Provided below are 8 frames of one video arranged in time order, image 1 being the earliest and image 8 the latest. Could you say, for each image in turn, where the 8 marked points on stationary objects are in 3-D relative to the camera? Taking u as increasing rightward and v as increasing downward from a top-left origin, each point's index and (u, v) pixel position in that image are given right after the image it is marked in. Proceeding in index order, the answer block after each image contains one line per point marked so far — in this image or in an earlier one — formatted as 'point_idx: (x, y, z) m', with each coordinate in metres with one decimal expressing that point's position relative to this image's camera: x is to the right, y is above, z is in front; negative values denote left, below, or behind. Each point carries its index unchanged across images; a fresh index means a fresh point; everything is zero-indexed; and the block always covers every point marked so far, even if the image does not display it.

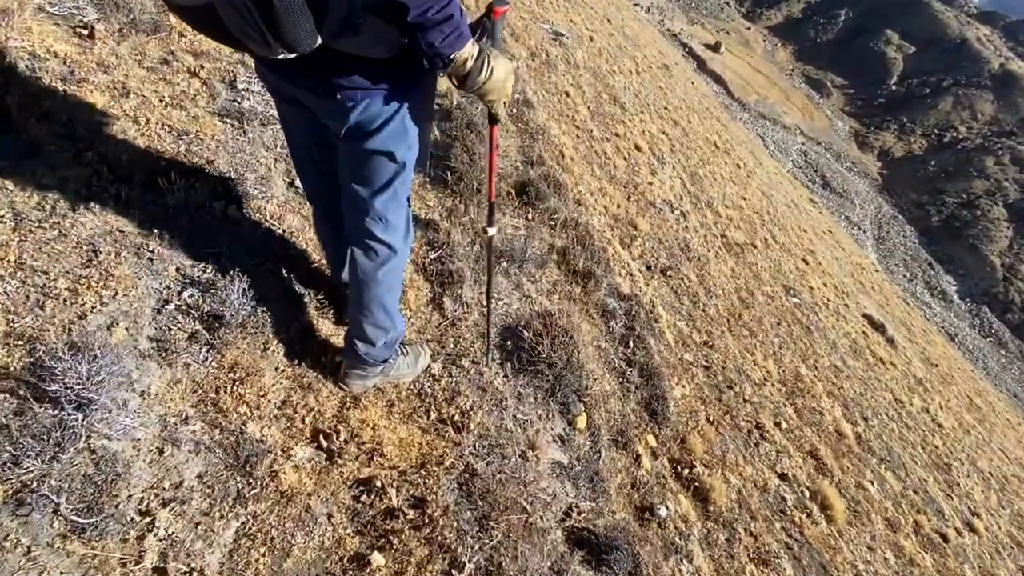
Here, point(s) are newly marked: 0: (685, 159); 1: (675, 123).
0: (+3.5, +2.5, +10.5) m
1: (+3.9, +4.2, +13.0) m
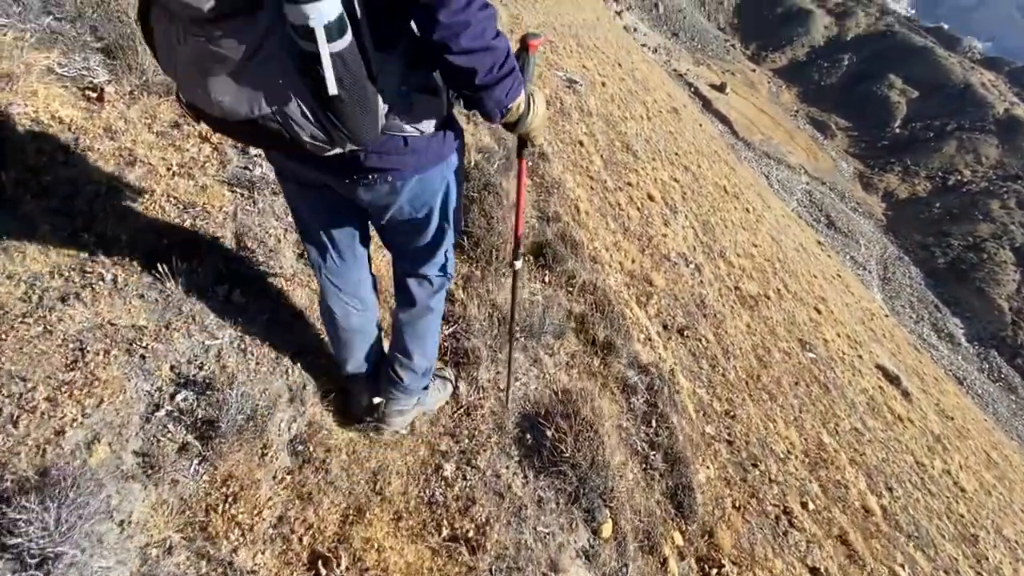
0: (+3.7, +1.6, +10.4) m
1: (+4.2, +3.1, +13.0) m
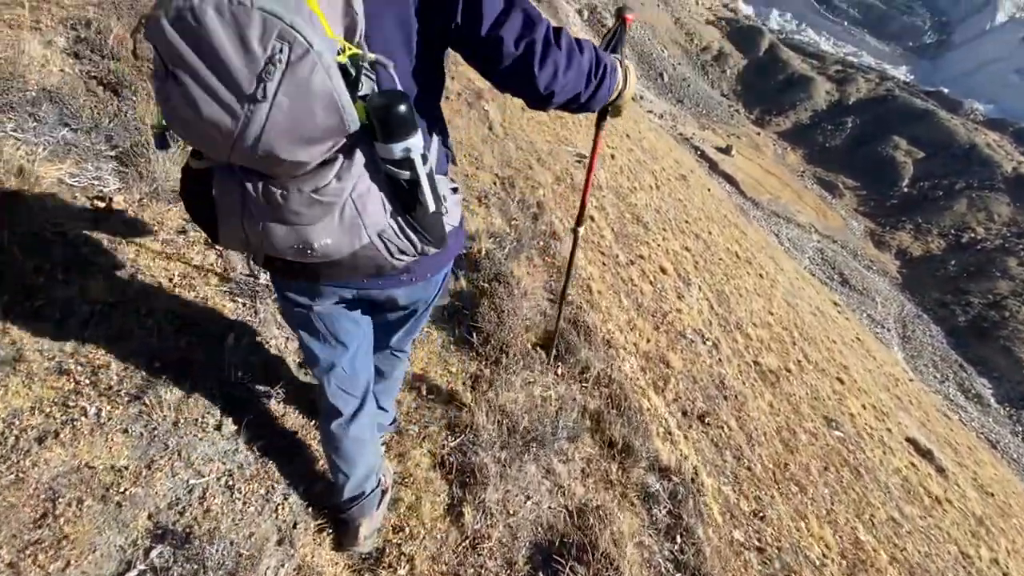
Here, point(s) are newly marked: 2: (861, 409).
0: (+3.9, +0.2, +10.3) m
1: (+4.5, +1.4, +13.0) m
2: (+7.7, -2.7, +11.6) m
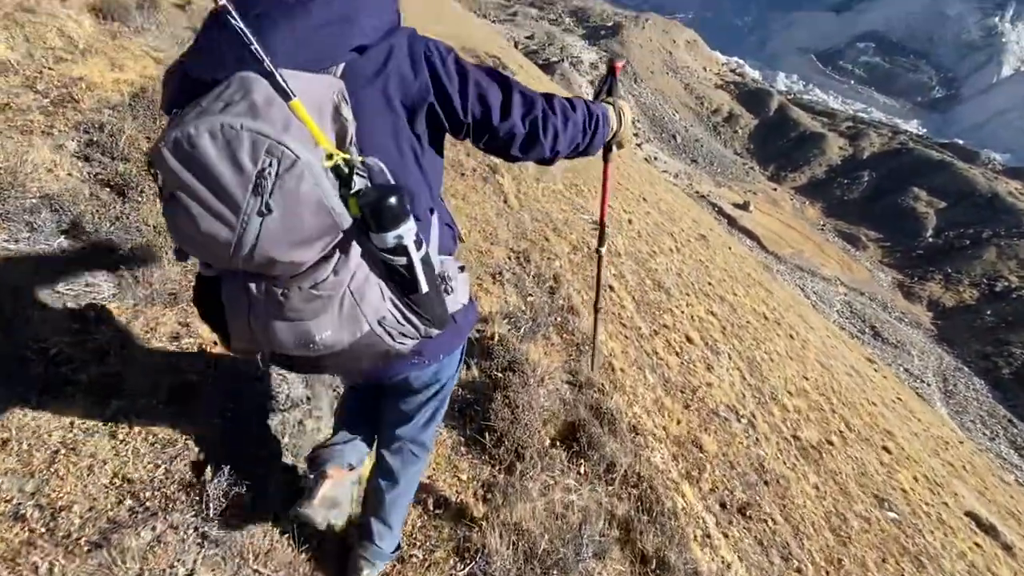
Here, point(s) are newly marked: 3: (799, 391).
0: (+4.3, -1.0, +9.9) m
1: (+4.9, -0.1, +12.7) m
2: (+8.2, -4.0, +10.7) m
3: (+5.6, -2.0, +10.3) m
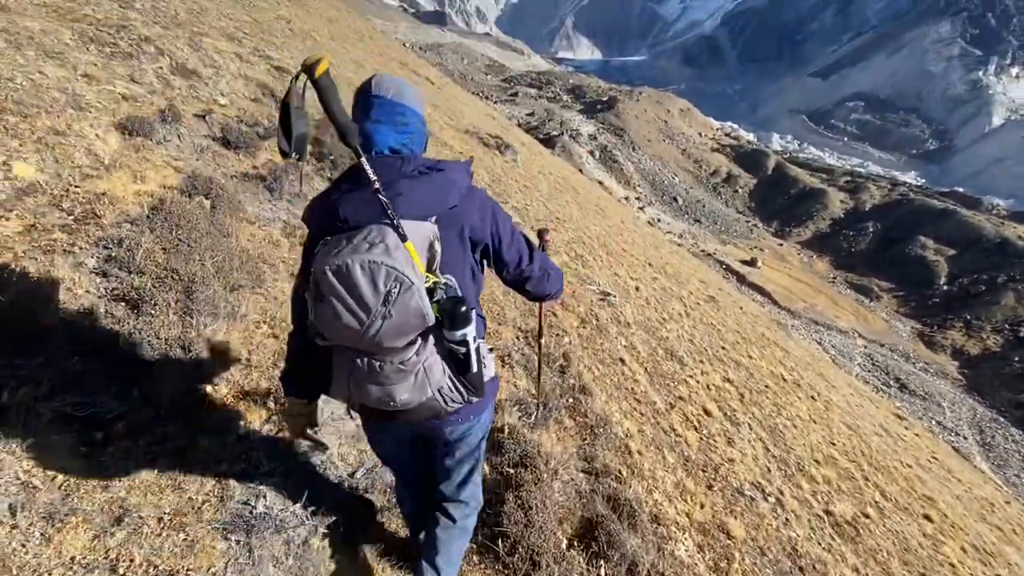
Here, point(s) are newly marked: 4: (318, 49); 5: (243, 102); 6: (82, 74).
0: (+4.5, -2.2, +9.6) m
1: (+5.2, -1.6, +12.5) m
2: (+8.5, -5.1, +10.0) m
3: (+5.9, -3.2, +9.8) m
4: (-6.1, +7.5, +16.5) m
5: (-4.1, +2.8, +8.0) m
6: (-5.1, +2.6, +6.3) m
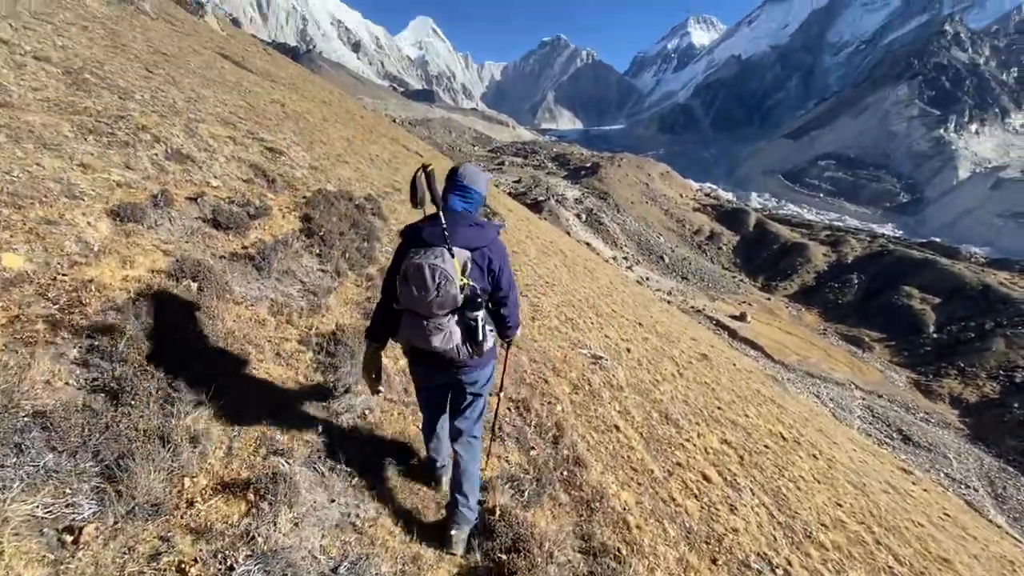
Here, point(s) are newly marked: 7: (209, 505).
0: (+4.4, -3.3, +9.3) m
1: (+5.1, -3.0, +12.3) m
2: (+8.5, -6.0, +9.5) m
3: (+5.8, -4.2, +9.5) m
4: (-6.6, +5.2, +17.2) m
5: (-4.4, +1.6, +8.3) m
6: (-5.4, +1.5, +6.5) m
7: (-2.3, -1.6, +4.0) m
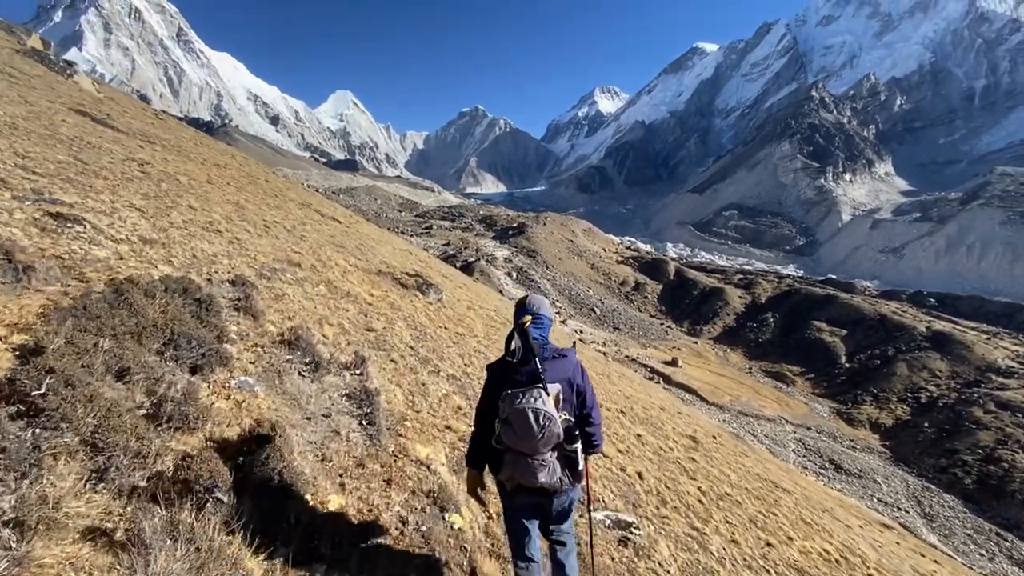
0: (+4.2, -4.4, +5.5) m
1: (+4.5, -4.5, +8.6) m
2: (+8.5, -6.9, +5.9) m
3: (+5.7, -5.3, +5.8) m
4: (-8.2, +2.3, +12.8) m
5: (-4.7, 0.0, +3.9) m
6: (-5.4, +0.1, +2.0) m
7: (-1.9, -2.6, -0.4) m
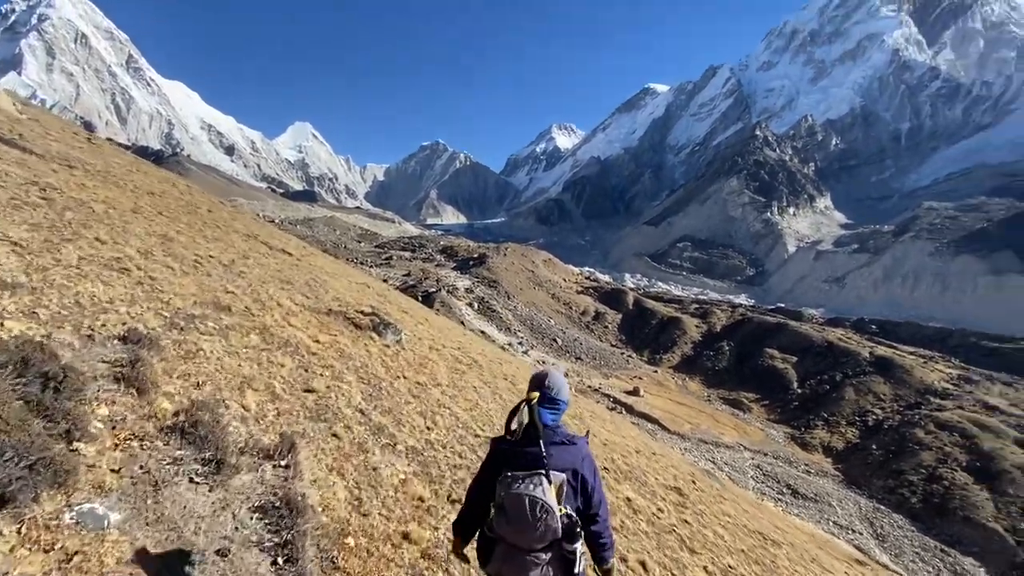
0: (+4.4, -5.1, +5.8) m
1: (+4.5, -5.3, +8.8) m
2: (+8.7, -7.5, +6.3) m
3: (+5.8, -5.9, +6.1) m
4: (-8.6, +1.2, +12.4) m
5: (-4.4, -0.5, +3.7) m
6: (-5.0, -0.4, +1.8) m
7: (-1.3, -2.9, -0.5) m
